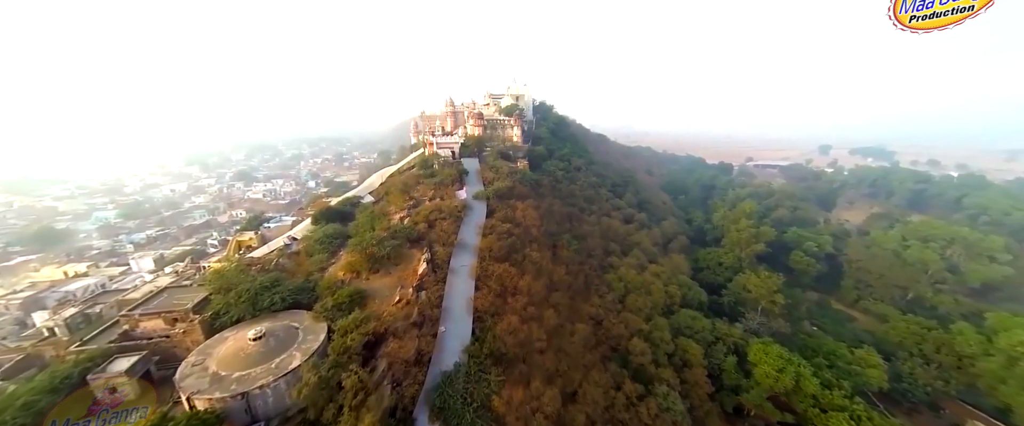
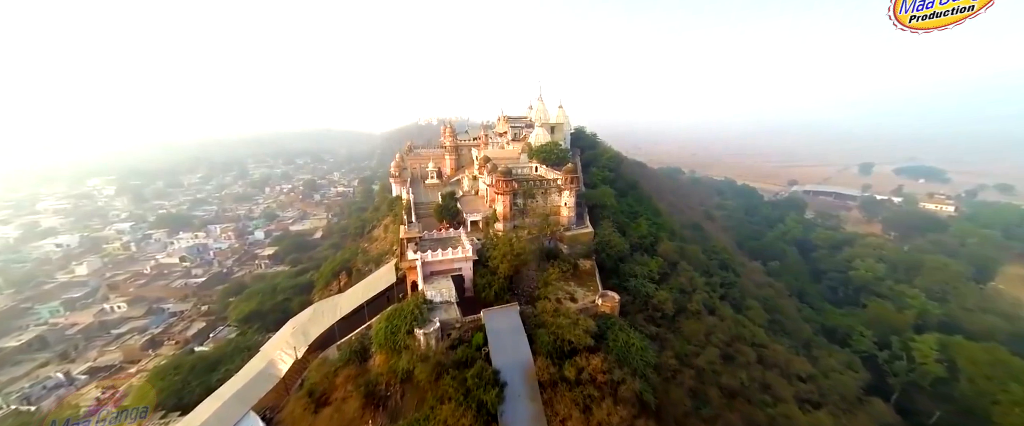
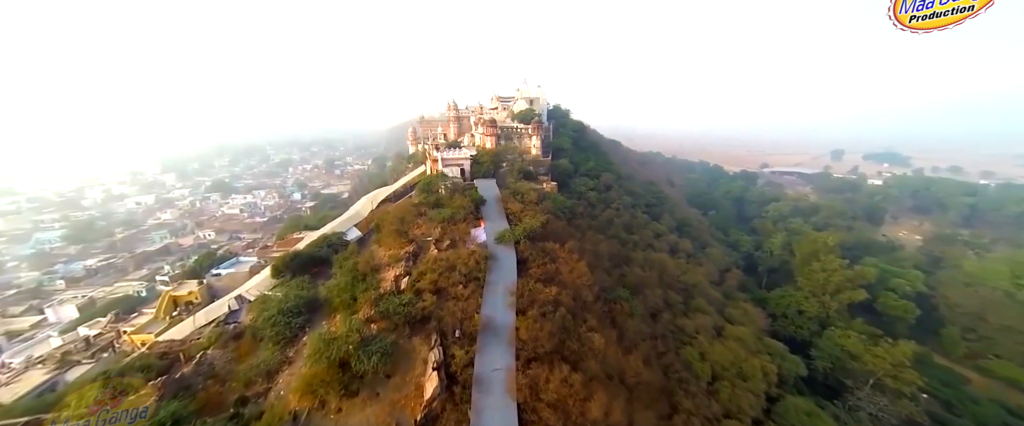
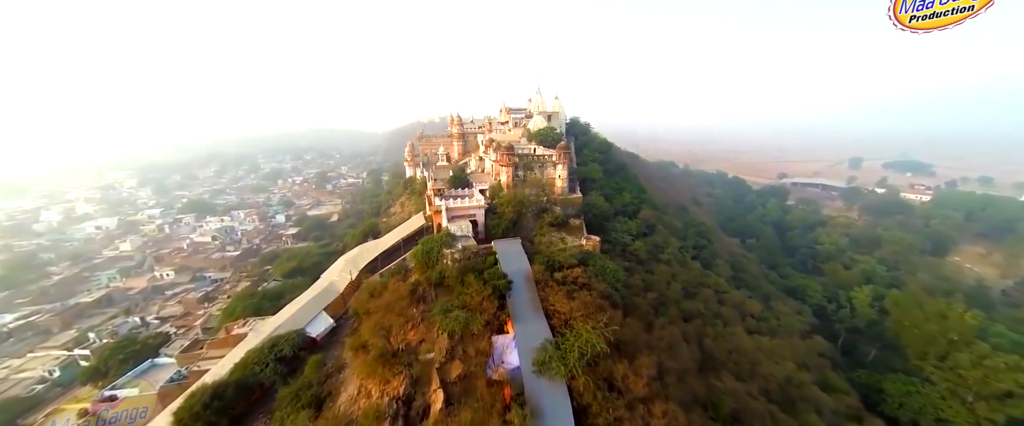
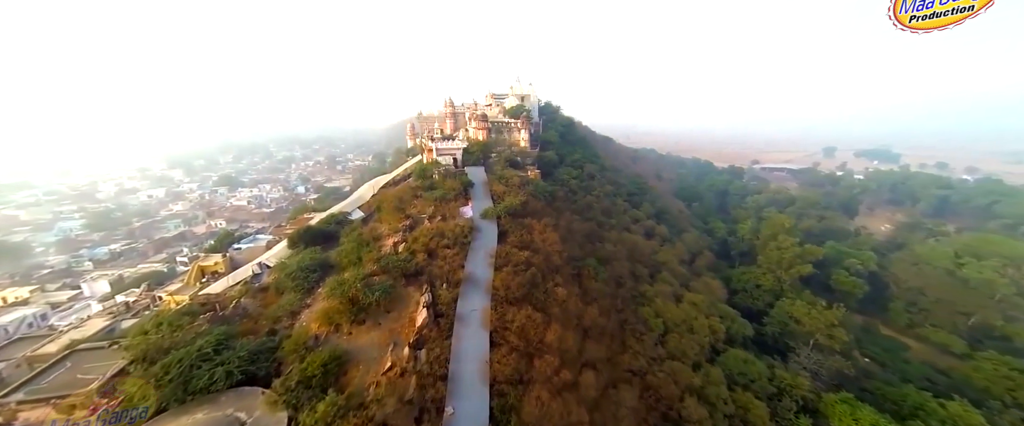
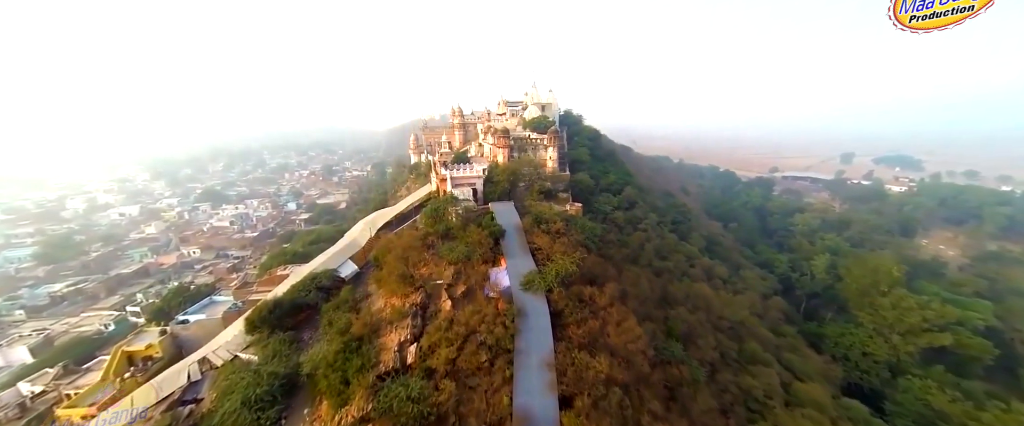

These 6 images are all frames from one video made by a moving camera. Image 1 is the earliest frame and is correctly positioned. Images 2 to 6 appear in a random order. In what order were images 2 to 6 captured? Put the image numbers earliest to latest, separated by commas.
5, 3, 6, 4, 2
